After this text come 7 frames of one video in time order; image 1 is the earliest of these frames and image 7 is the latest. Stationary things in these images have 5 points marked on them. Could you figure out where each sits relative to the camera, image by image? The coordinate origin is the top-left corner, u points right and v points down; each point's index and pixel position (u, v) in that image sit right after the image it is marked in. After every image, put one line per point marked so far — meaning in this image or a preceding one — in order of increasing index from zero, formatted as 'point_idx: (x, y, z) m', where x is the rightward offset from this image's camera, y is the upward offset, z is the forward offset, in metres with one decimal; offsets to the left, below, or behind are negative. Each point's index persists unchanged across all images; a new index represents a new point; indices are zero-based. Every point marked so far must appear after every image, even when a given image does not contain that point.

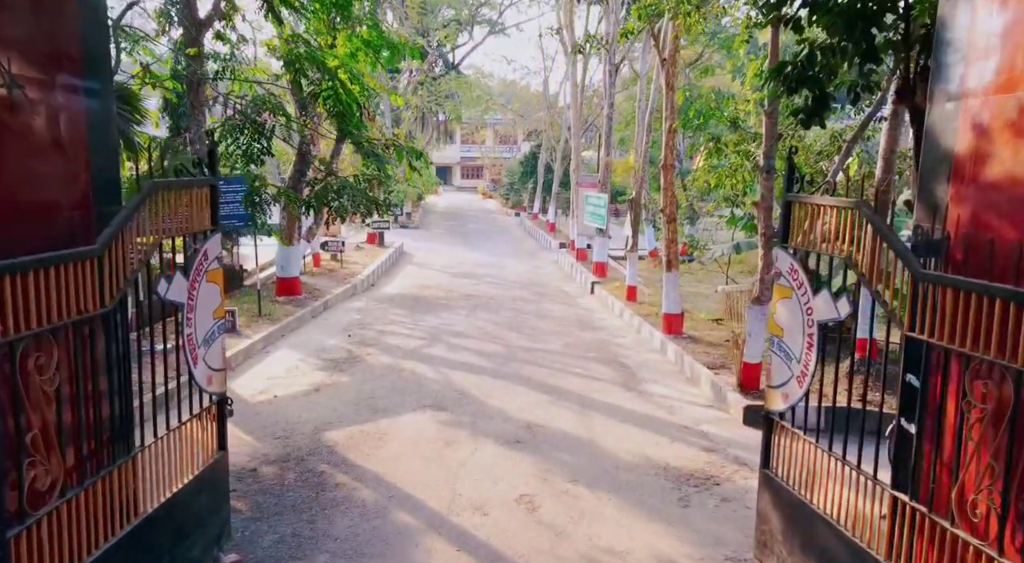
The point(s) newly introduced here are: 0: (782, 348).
0: (+1.4, -0.3, +3.5) m
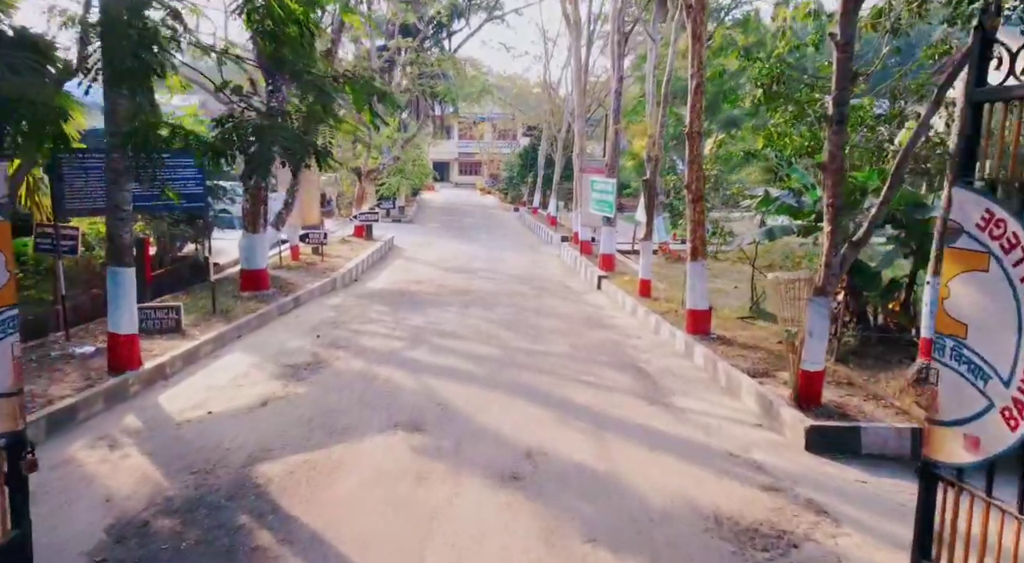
0: (+1.3, -0.2, +2.2) m
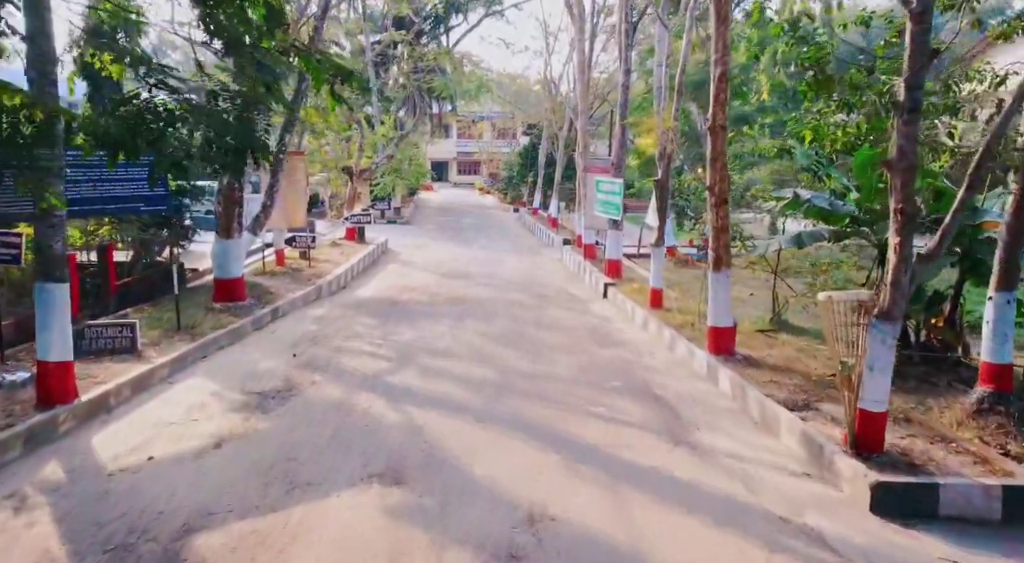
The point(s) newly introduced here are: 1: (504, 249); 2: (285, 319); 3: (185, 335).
0: (+1.3, -0.3, +1.3) m
1: (-0.2, +0.8, +18.8) m
2: (-2.8, -0.5, +9.1) m
3: (-3.3, -0.5, +7.3) m
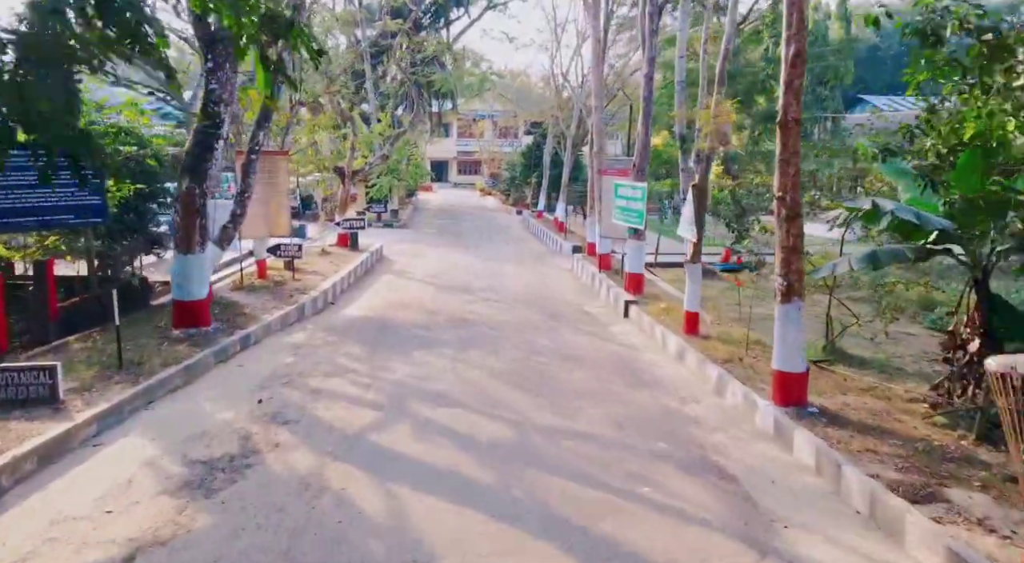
0: (+1.5, -0.6, 0.0) m
1: (-0.1, +0.6, +17.4) m
2: (-2.7, -0.7, +7.8) m
3: (-3.2, -0.8, +6.0) m
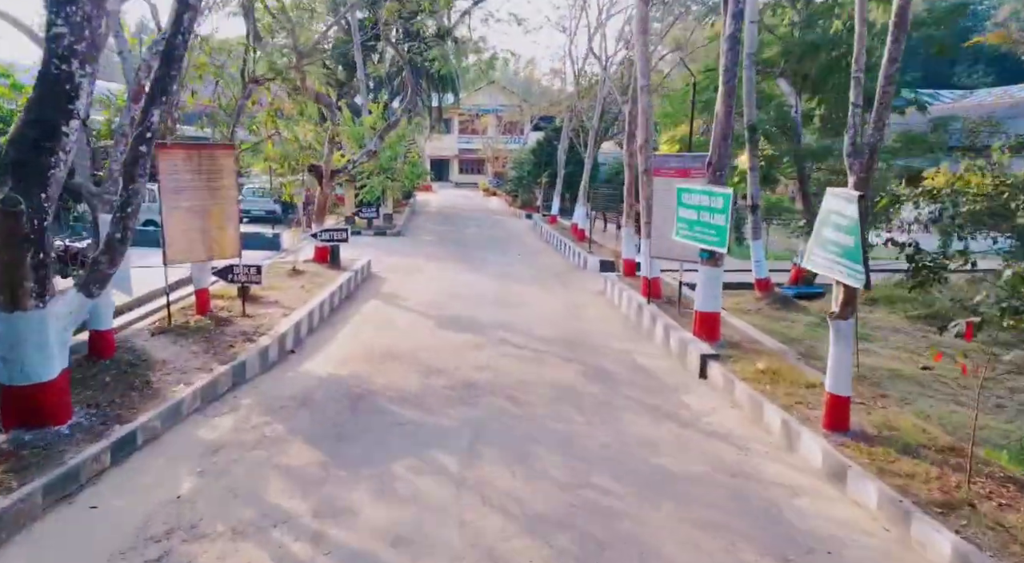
0: (+1.7, -1.1, -3.0) m
1: (+0.2, +0.1, +14.5) m
2: (-2.4, -1.2, +4.8) m
3: (-2.9, -1.2, +3.0) m
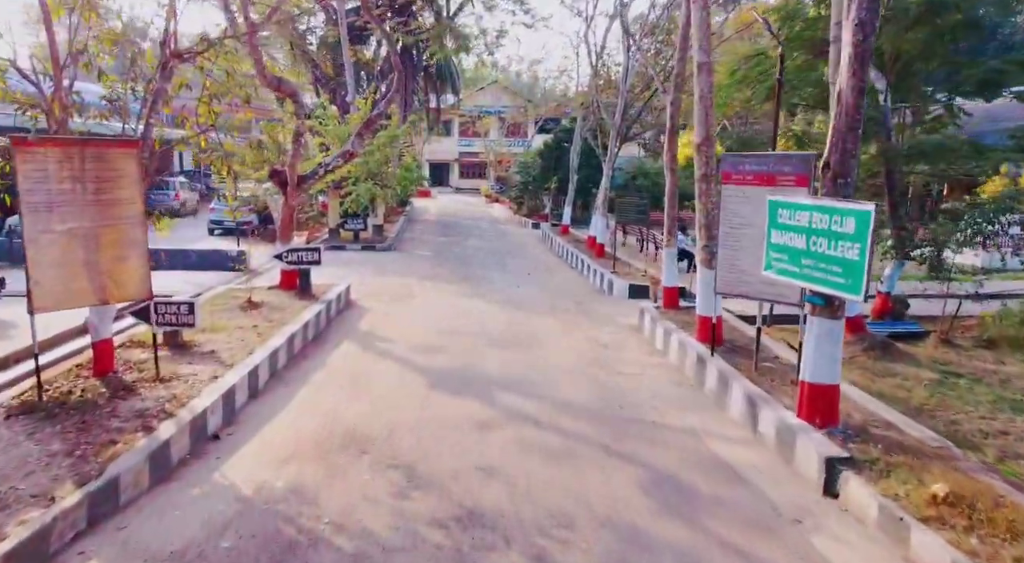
0: (+1.9, -1.4, -5.6) m
1: (+0.4, -0.3, +11.9) m
2: (-2.3, -1.6, +2.3) m
3: (-2.7, -1.6, +0.5) m
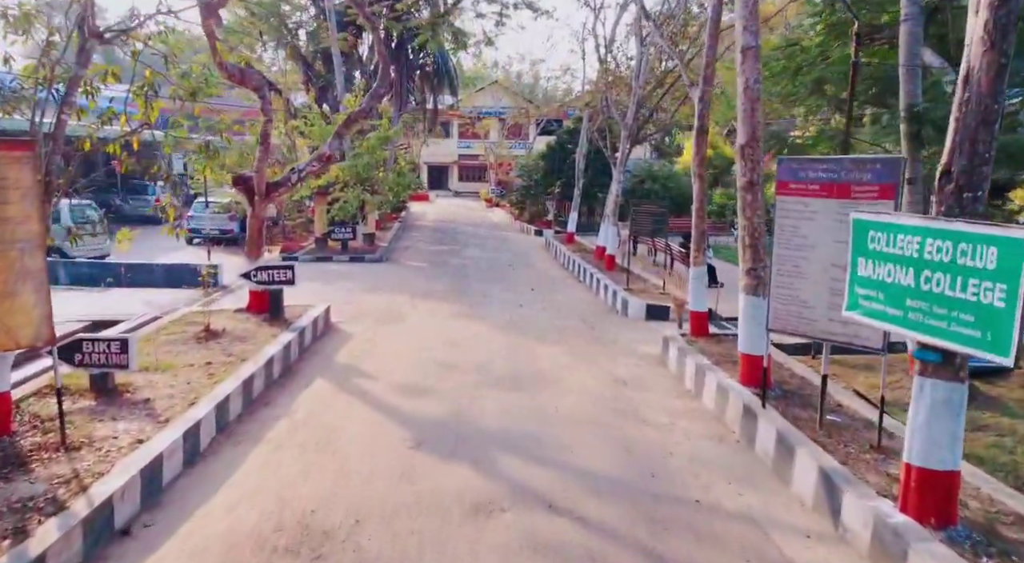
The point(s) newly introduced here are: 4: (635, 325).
0: (+1.9, -1.6, -7.0) m
1: (+0.4, -0.6, +10.5) m
2: (-2.3, -1.8, +0.9) m
3: (-2.7, -1.9, -0.9) m
4: (+1.8, -0.6, +10.3) m
